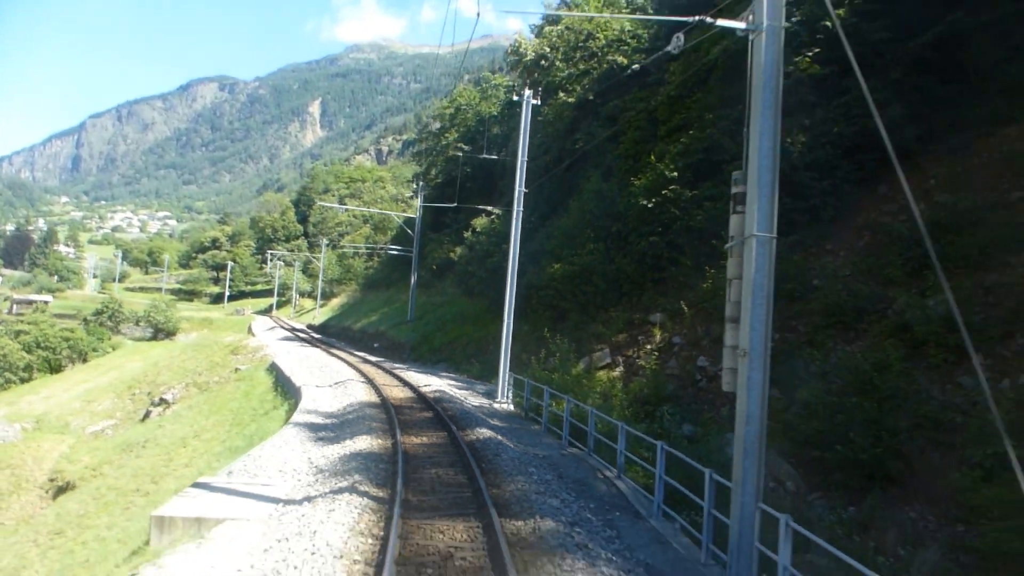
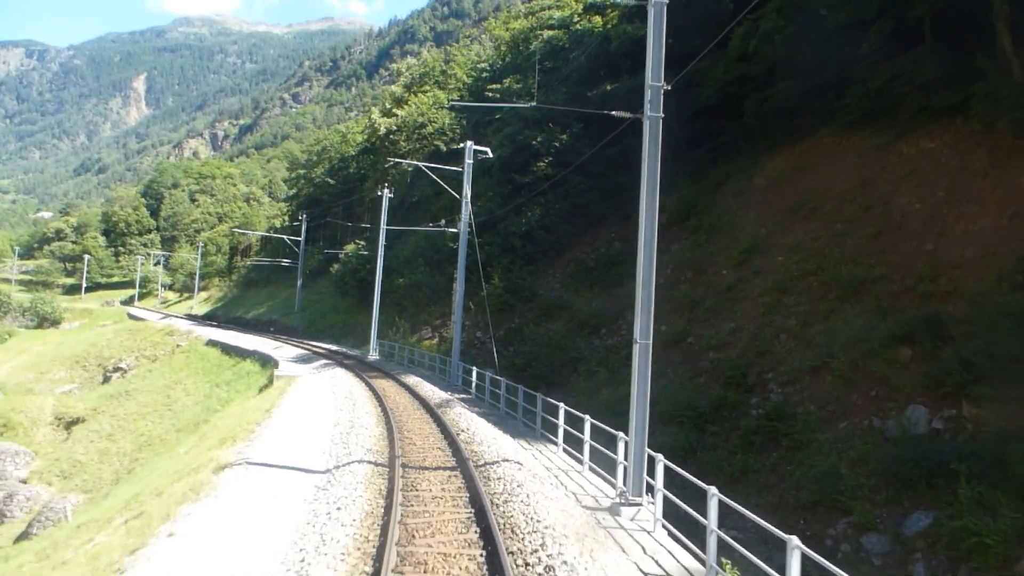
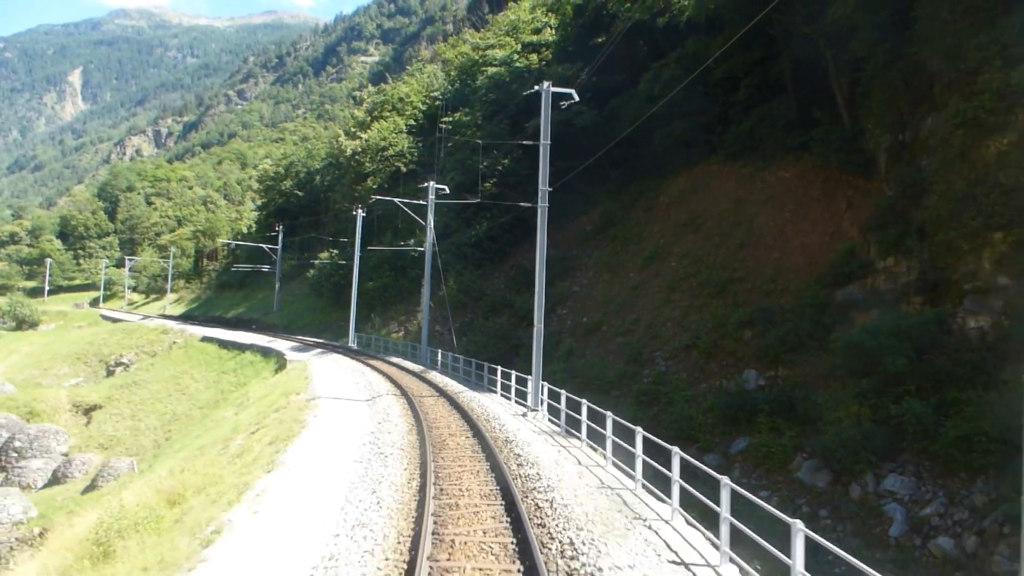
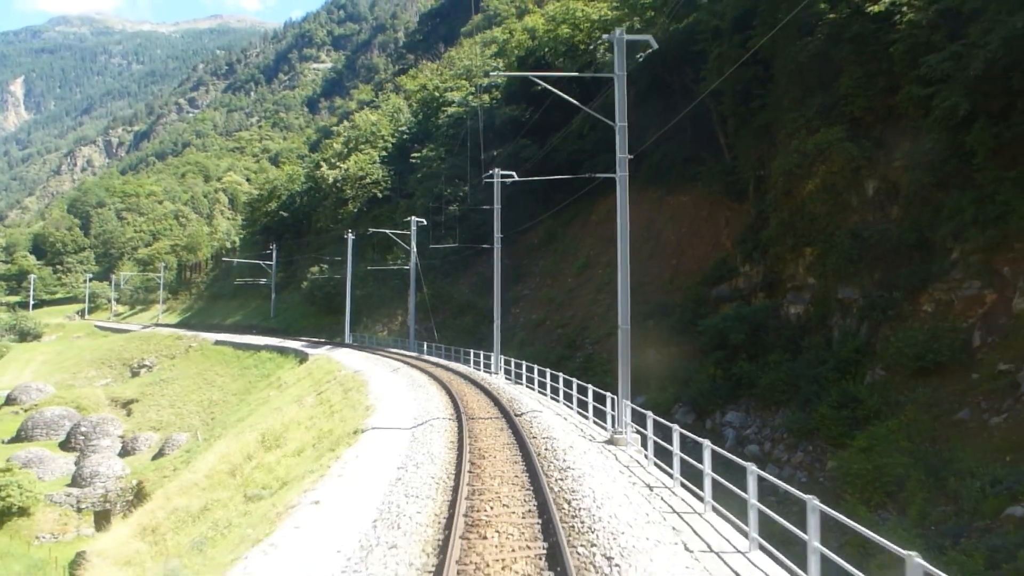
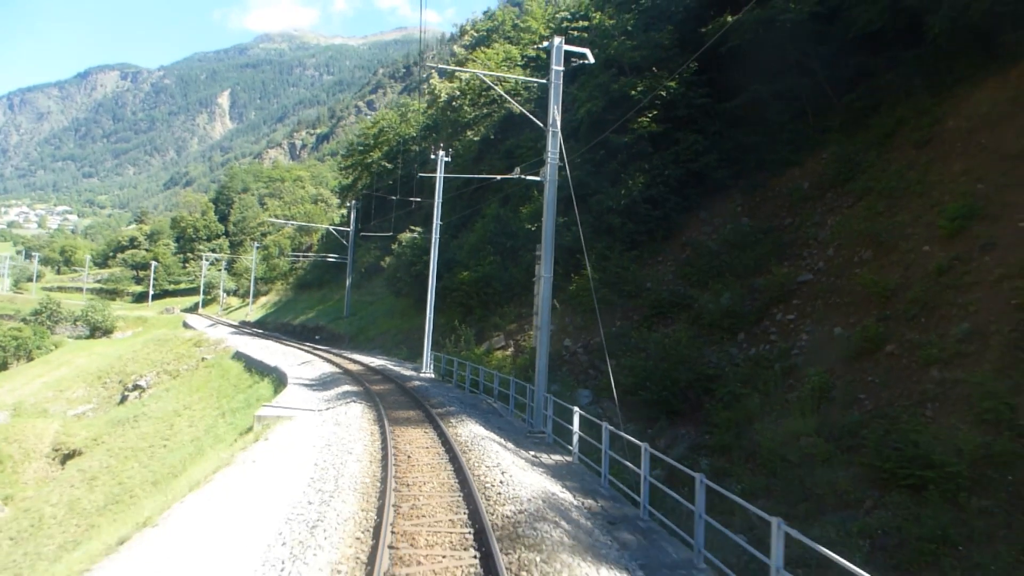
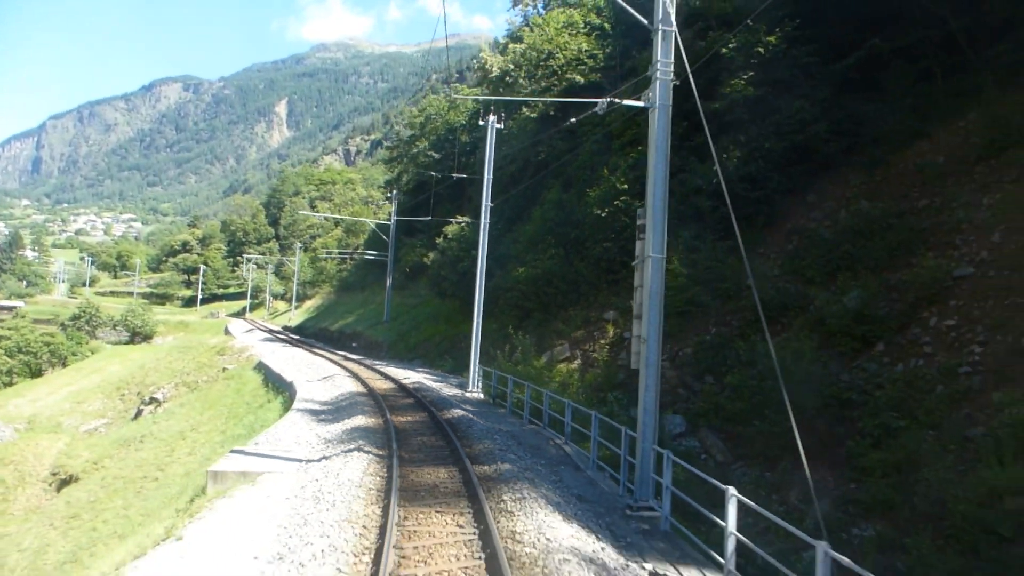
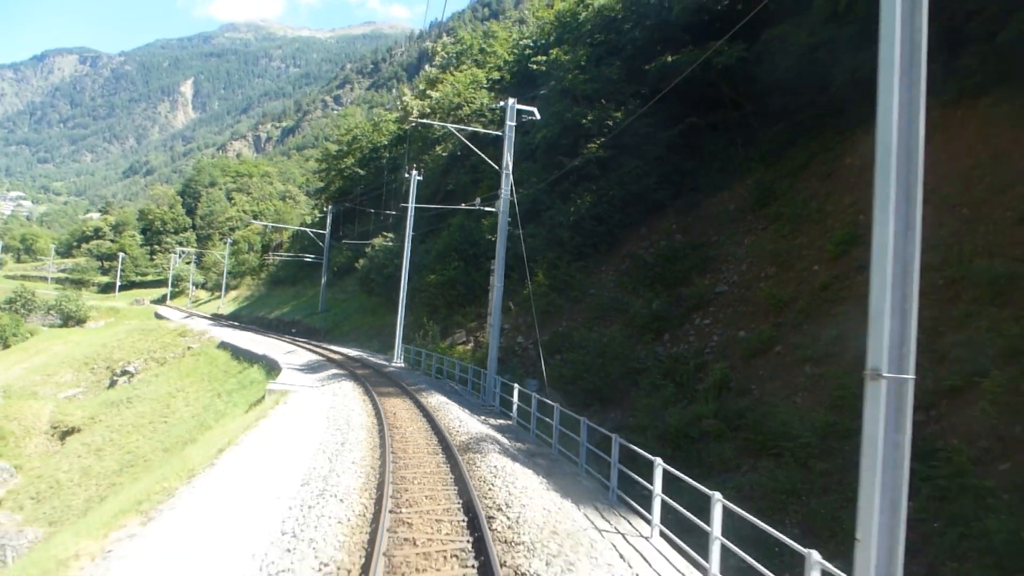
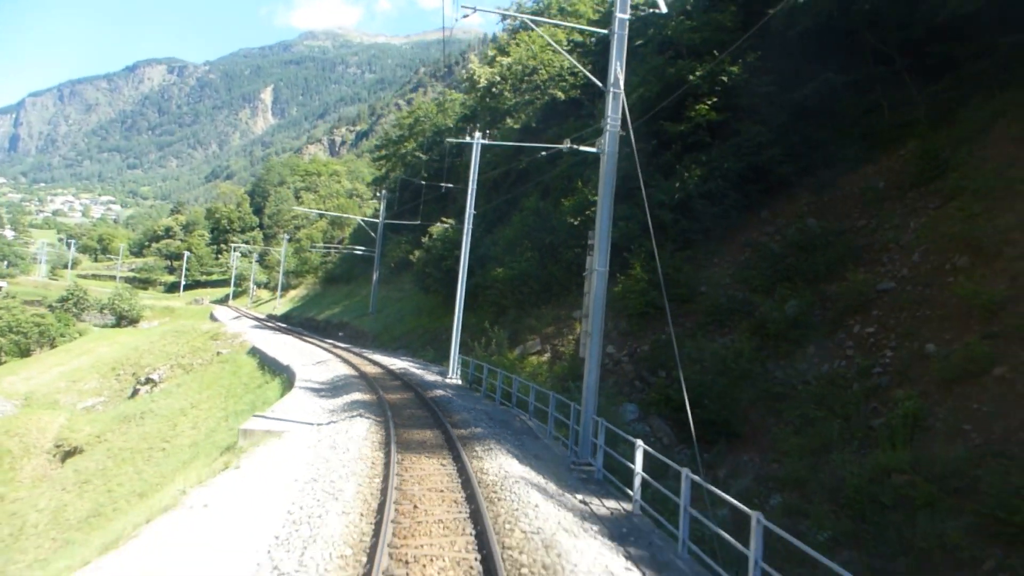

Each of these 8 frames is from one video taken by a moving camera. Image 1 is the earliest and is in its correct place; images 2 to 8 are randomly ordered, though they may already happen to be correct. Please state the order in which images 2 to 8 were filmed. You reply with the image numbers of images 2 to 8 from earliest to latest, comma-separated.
6, 8, 5, 7, 2, 3, 4
